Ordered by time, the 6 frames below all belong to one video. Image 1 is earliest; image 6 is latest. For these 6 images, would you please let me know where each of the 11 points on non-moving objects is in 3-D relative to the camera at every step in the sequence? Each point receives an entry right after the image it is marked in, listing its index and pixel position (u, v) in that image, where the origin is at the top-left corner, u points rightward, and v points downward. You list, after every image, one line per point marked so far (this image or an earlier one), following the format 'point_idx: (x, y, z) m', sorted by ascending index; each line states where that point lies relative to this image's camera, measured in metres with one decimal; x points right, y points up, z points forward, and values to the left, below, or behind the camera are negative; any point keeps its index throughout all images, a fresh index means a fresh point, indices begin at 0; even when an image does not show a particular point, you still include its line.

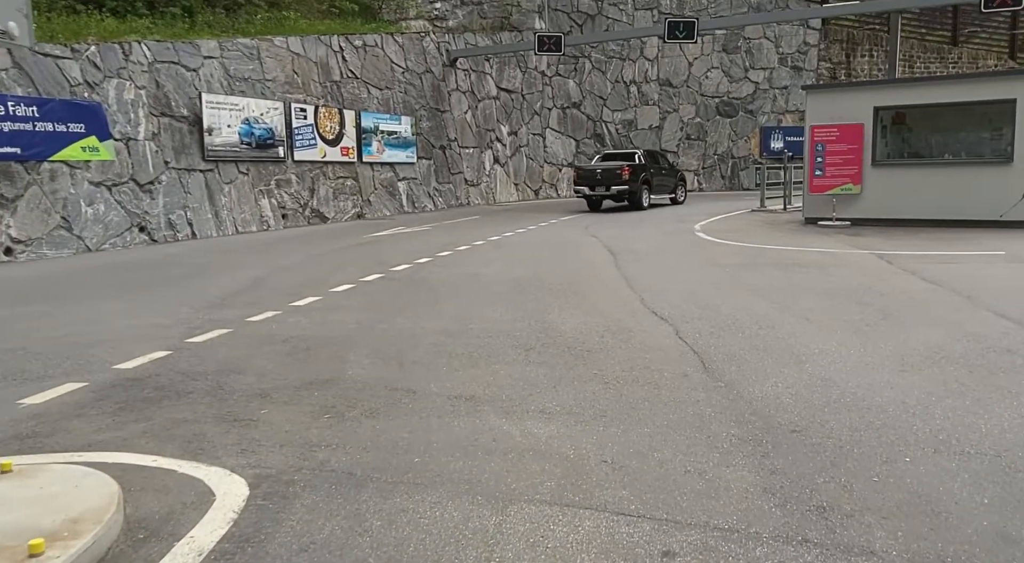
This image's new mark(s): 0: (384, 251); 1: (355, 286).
0: (-2.5, +0.6, +15.6) m
1: (-2.2, -0.1, +11.2) m
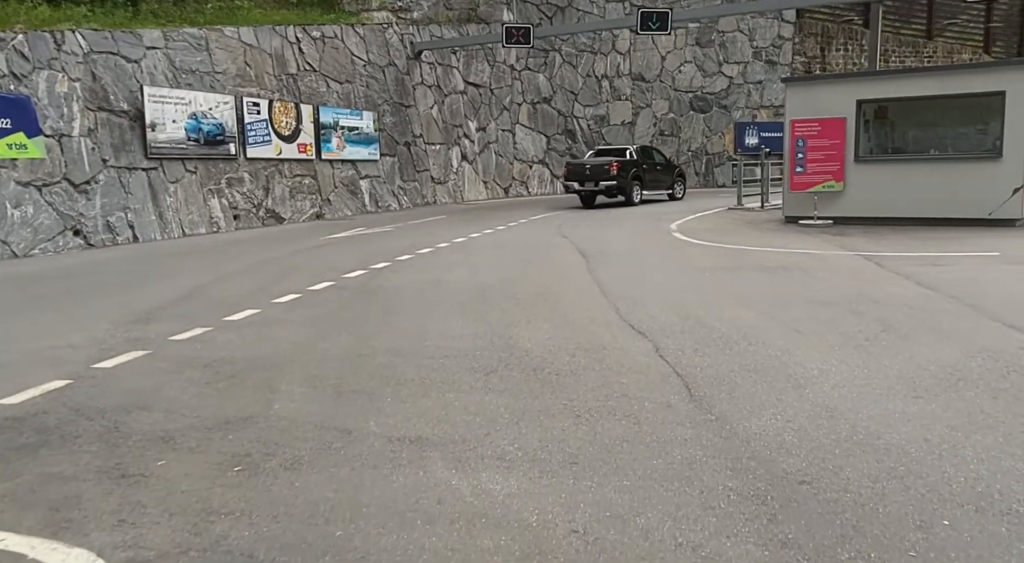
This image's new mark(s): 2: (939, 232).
0: (-3.1, +0.5, +14.5) m
1: (-2.7, -0.2, +10.2) m
2: (+8.0, +0.9, +14.8) m
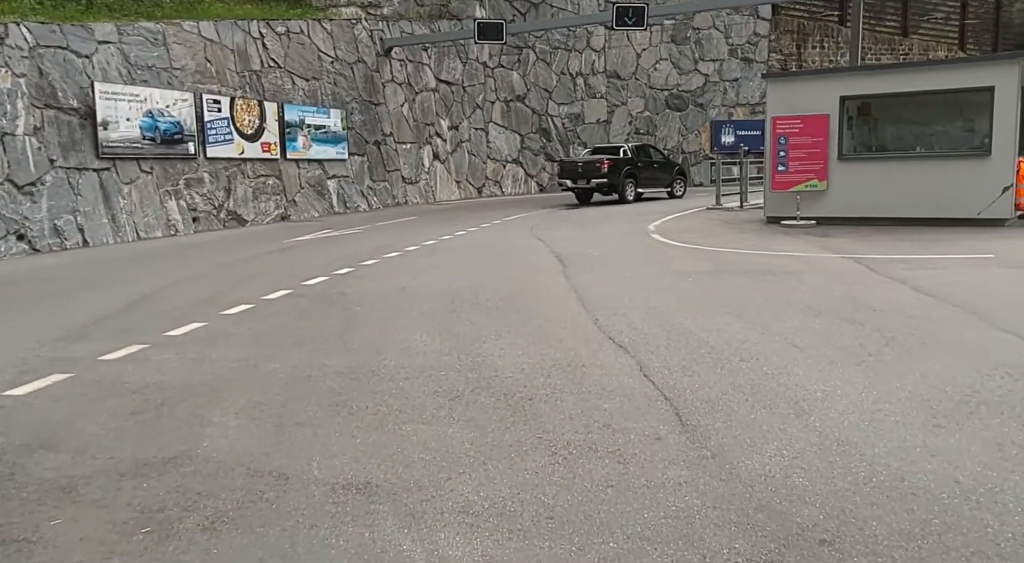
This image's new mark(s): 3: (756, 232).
0: (-3.6, +0.4, +13.7) m
1: (-3.0, -0.3, +9.4) m
2: (+7.5, +0.8, +14.3) m
3: (+5.0, +1.0, +16.3) m
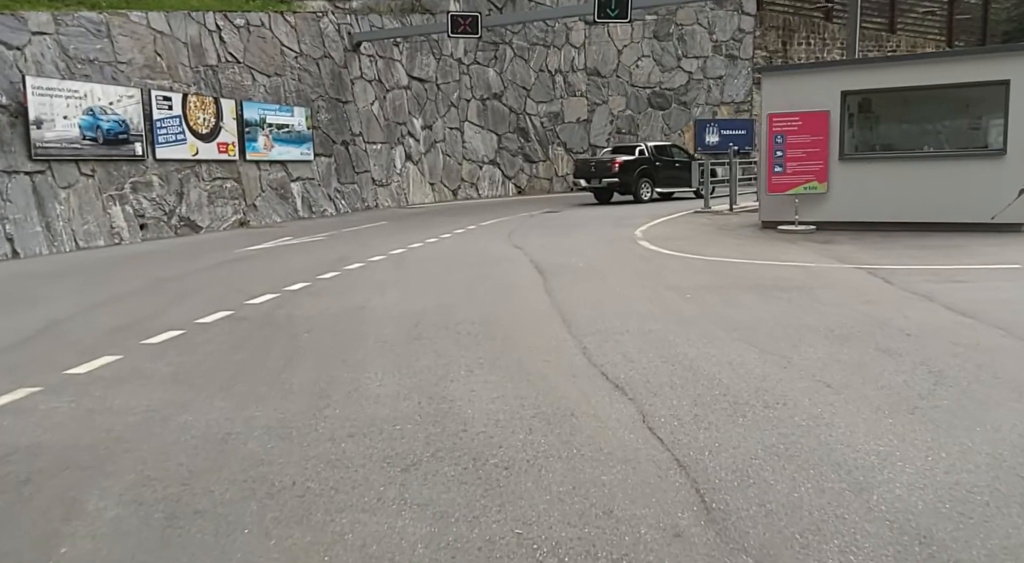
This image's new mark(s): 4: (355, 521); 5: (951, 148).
0: (-4.0, +0.1, +12.4) m
1: (-3.3, -0.5, +8.0) m
2: (+7.1, +0.7, +13.3) m
3: (+4.5, +0.8, +15.2) m
4: (-0.7, -1.1, +3.8) m
5: (+8.1, +2.5, +15.0) m
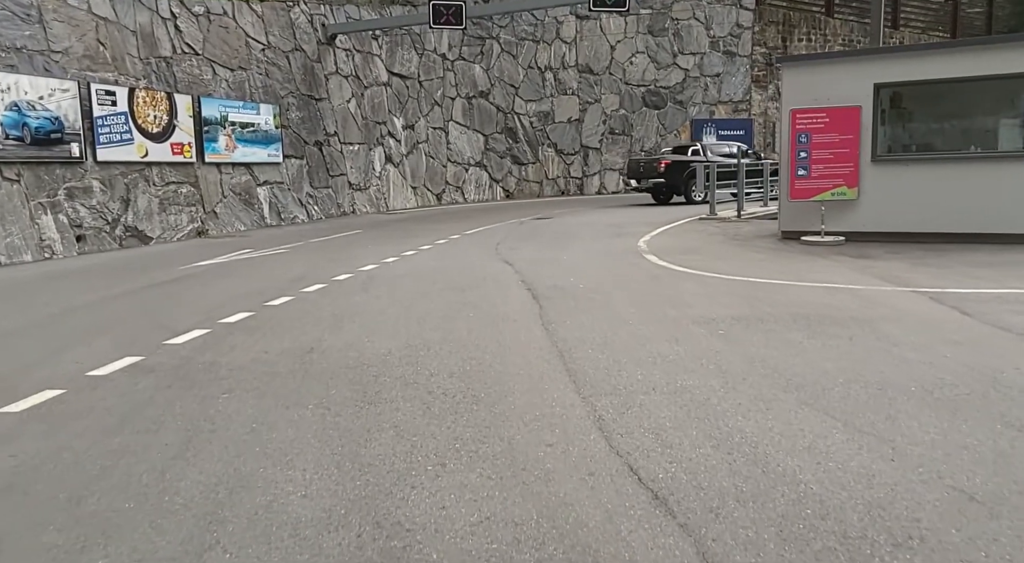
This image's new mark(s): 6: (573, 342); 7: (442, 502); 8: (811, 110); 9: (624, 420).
0: (-4.1, -0.2, +10.3) m
1: (-3.4, -0.8, +6.0) m
2: (+6.9, +0.4, +11.4) m
3: (+4.3, +0.5, +13.3) m
4: (-0.8, -1.5, +1.8) m
5: (+7.9, +2.2, +13.1) m
6: (+0.6, -0.6, +7.5) m
7: (-0.4, -1.1, +4.1) m
8: (+5.1, +3.0, +13.8) m
9: (+0.7, -0.9, +5.4) m
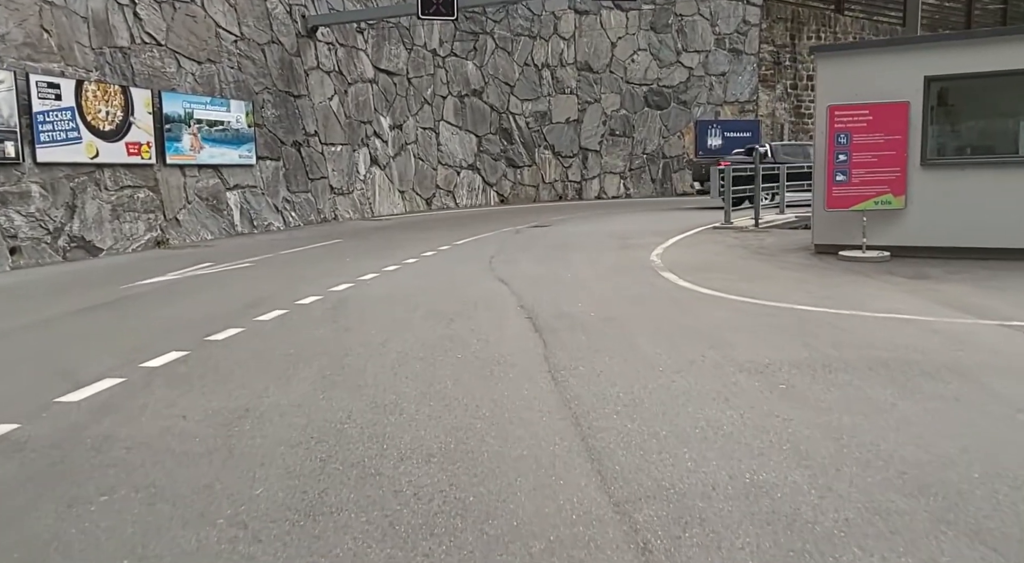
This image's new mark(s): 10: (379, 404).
0: (-4.2, -0.5, +8.5) m
1: (-3.4, -1.1, +4.2) m
2: (+6.8, +0.1, +9.7) m
3: (+4.3, +0.2, +11.6) m
4: (-0.7, -1.7, 0.0) m
5: (+7.8, +1.9, +11.4) m
6: (+0.6, -0.8, +5.7) m
7: (-0.4, -1.4, +2.3) m
8: (+5.1, +2.6, +12.1) m
9: (+0.7, -1.2, +3.6) m
10: (-1.0, -0.9, +5.8) m
